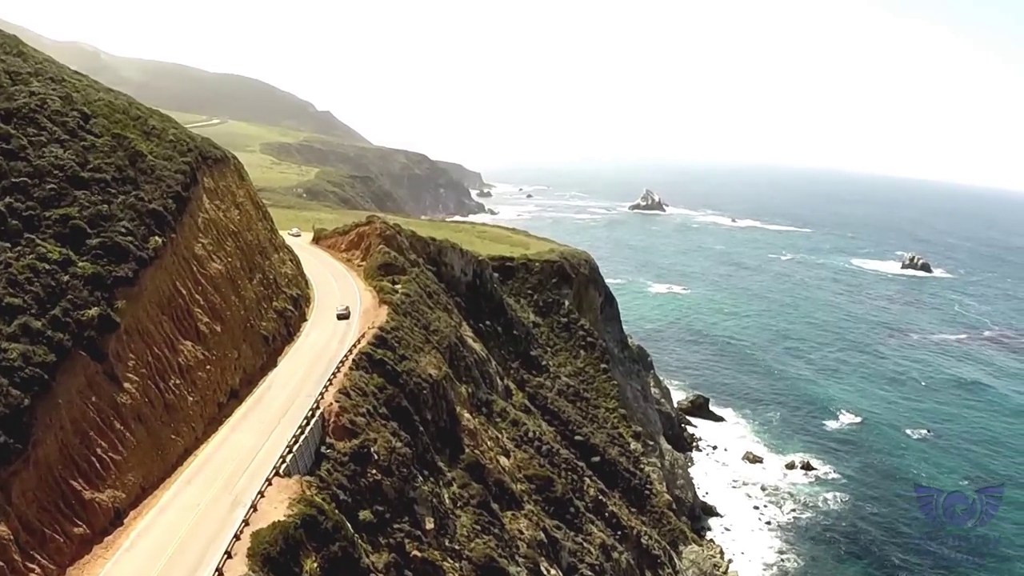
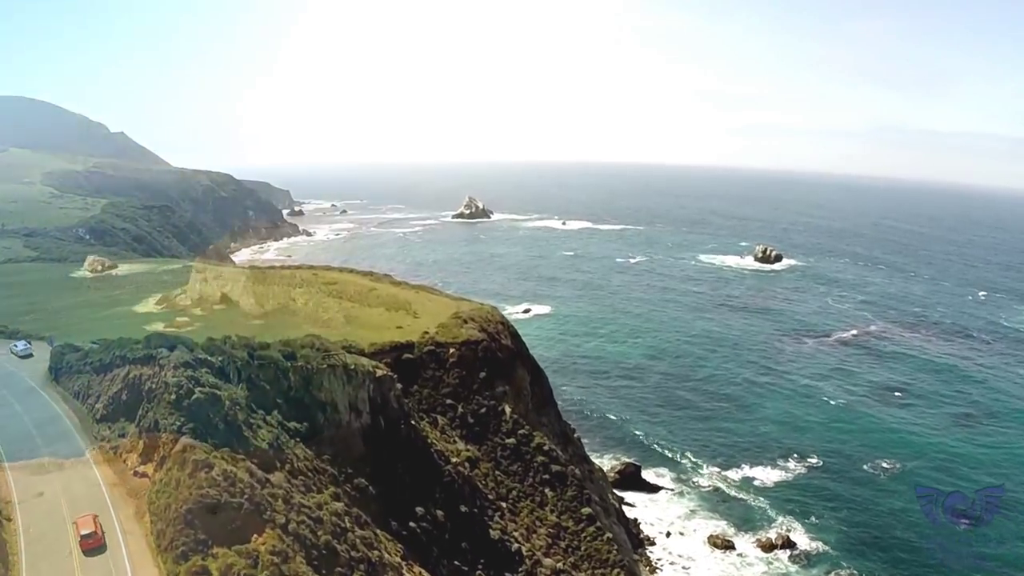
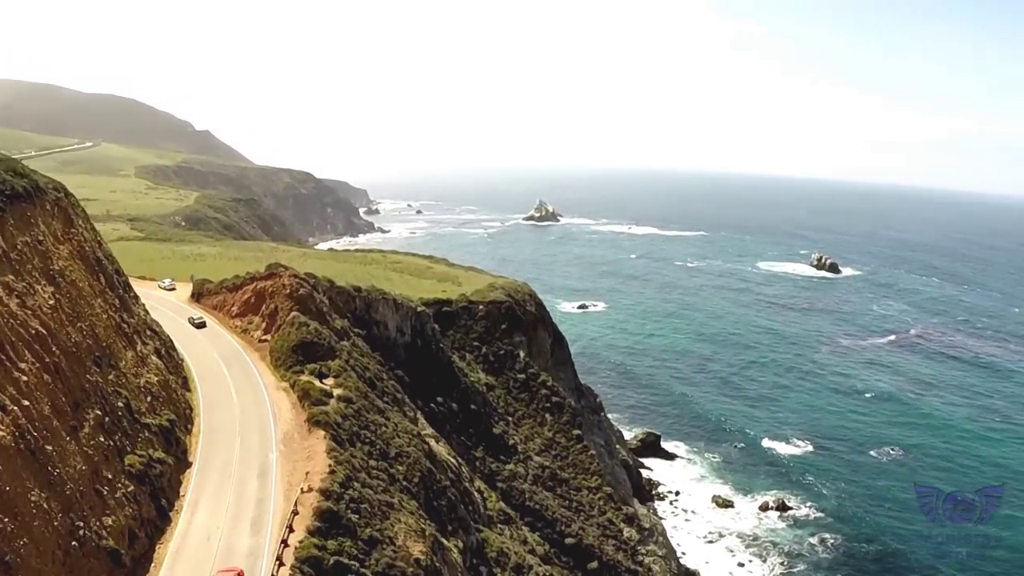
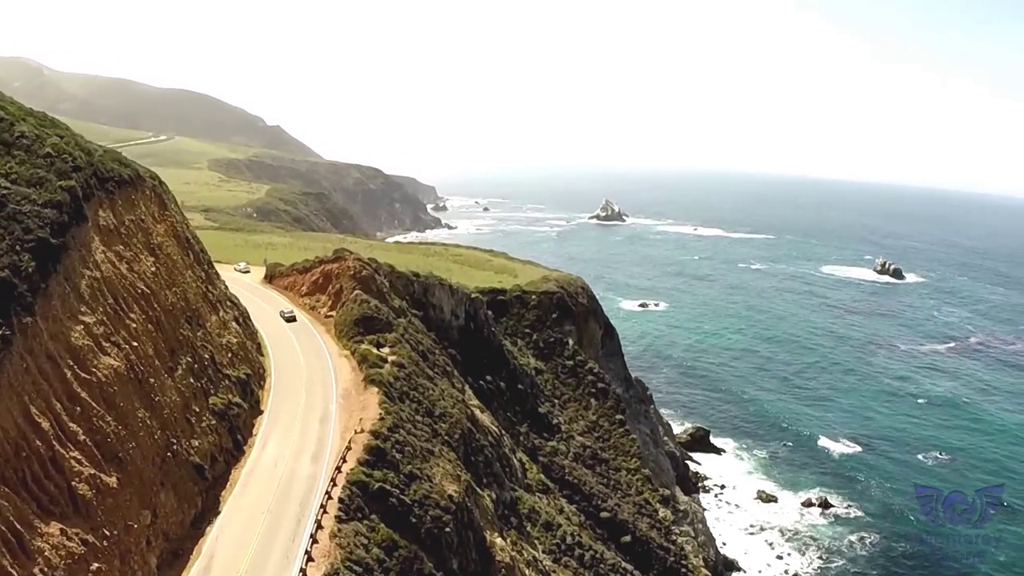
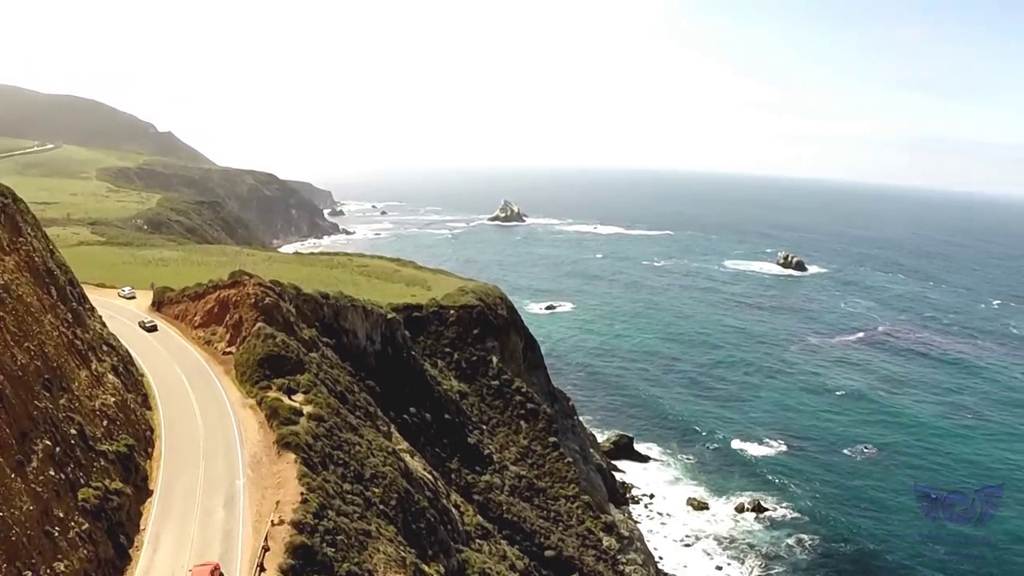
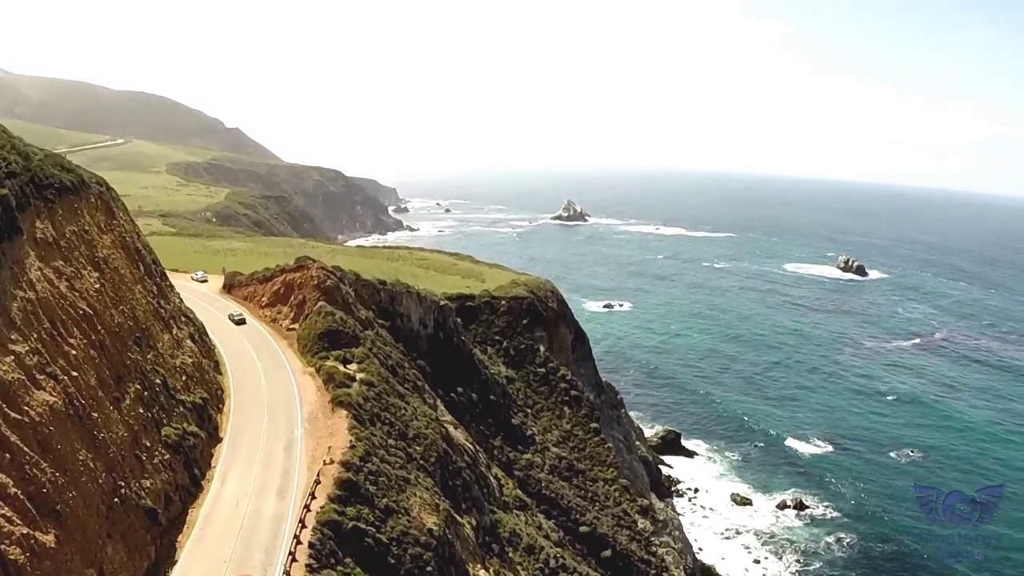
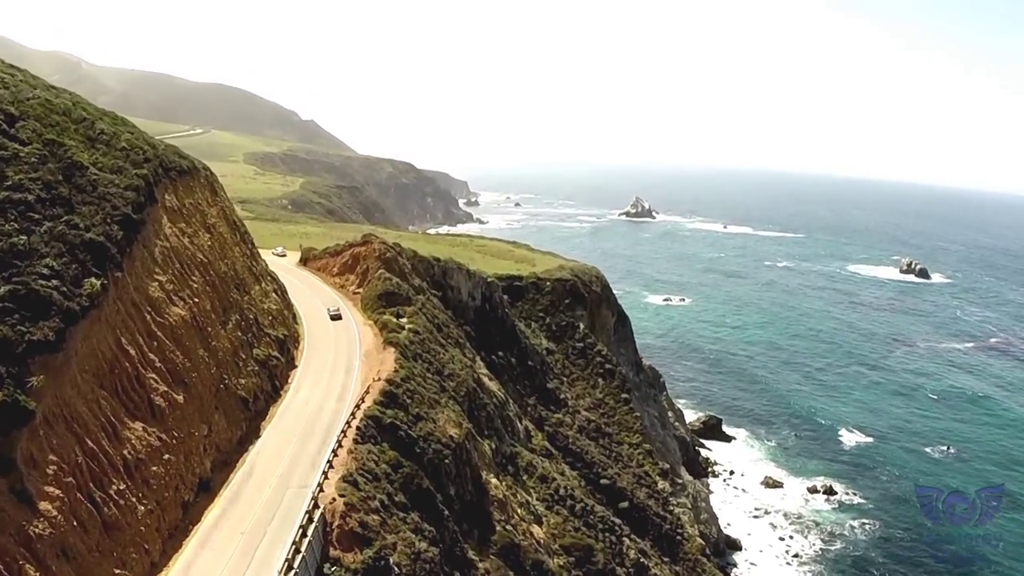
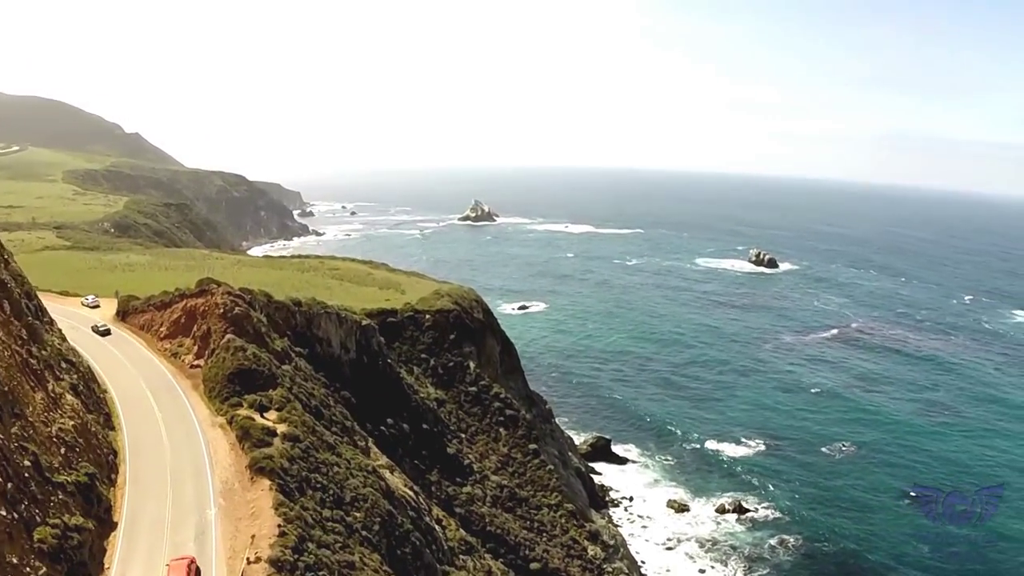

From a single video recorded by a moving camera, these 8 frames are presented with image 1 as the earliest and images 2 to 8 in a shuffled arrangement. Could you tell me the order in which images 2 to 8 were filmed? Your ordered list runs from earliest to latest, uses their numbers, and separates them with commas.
7, 4, 6, 3, 5, 8, 2
